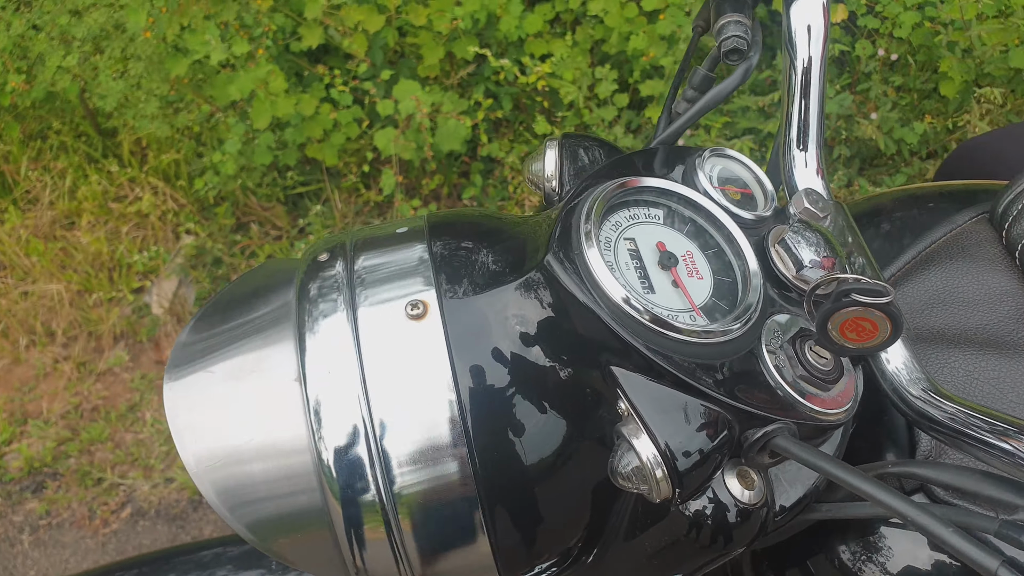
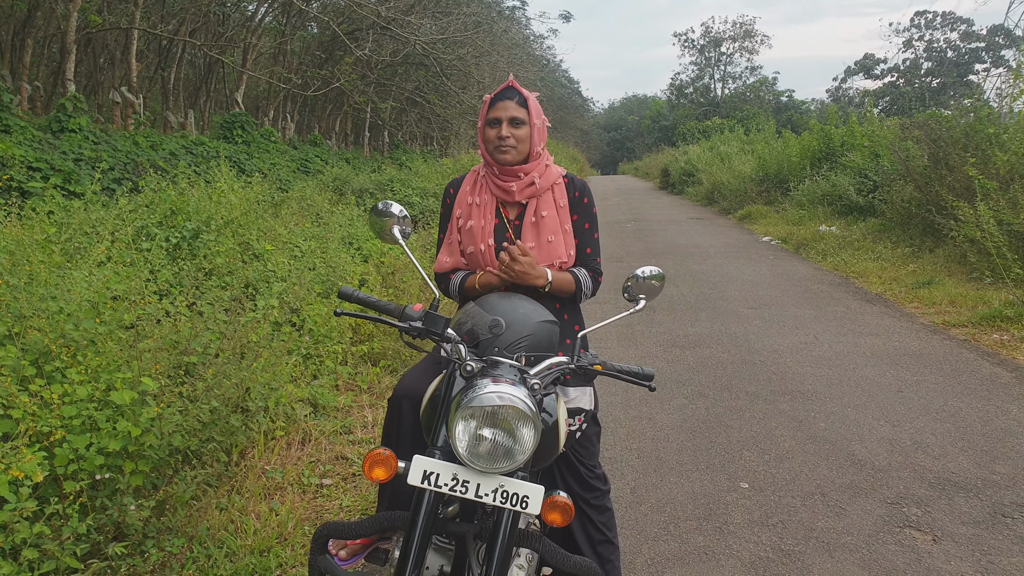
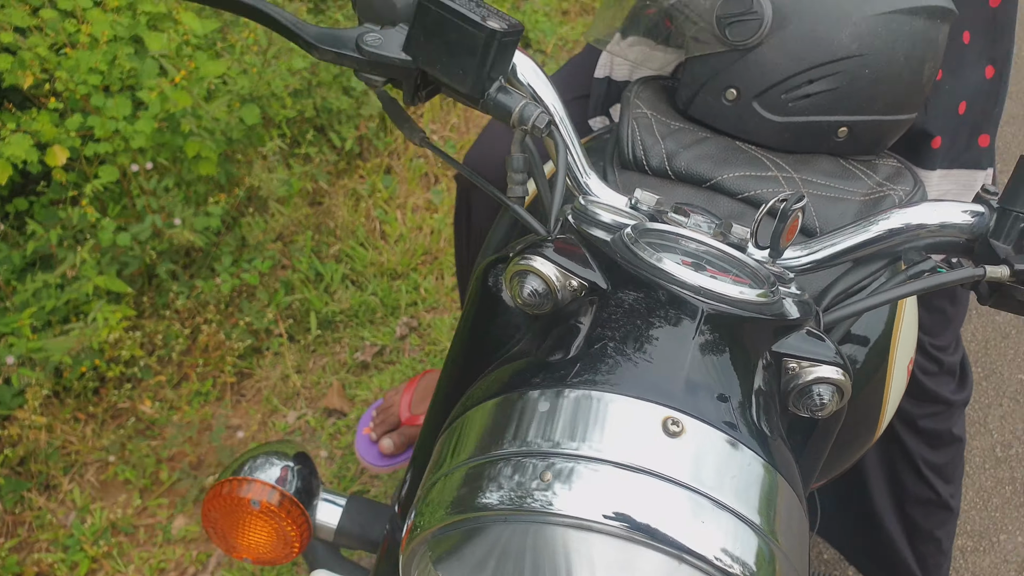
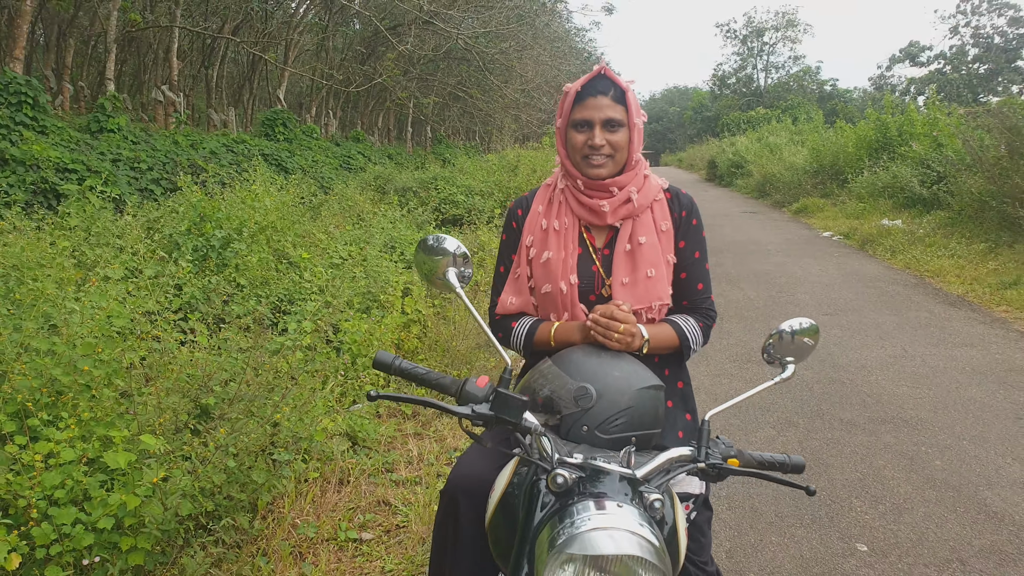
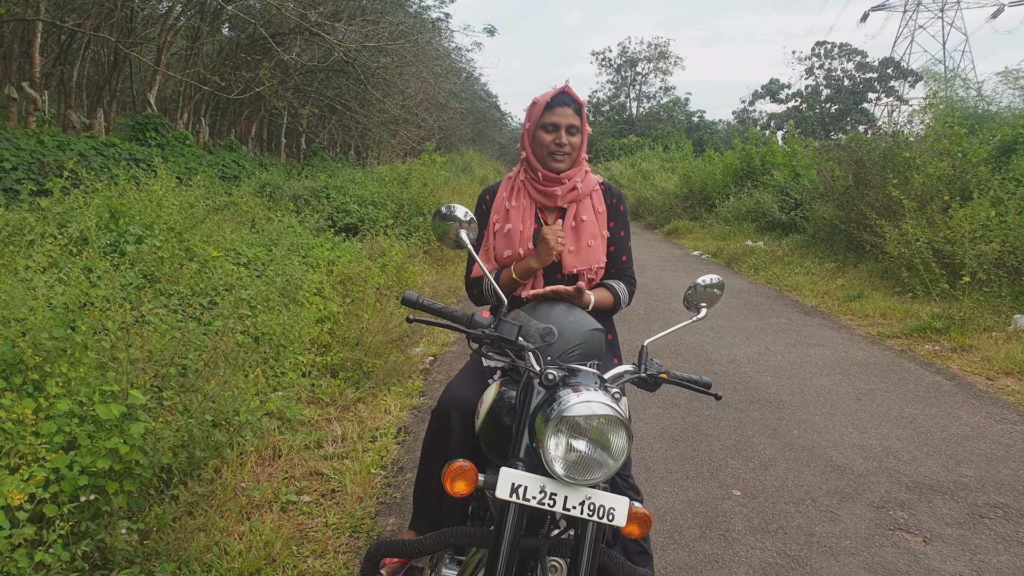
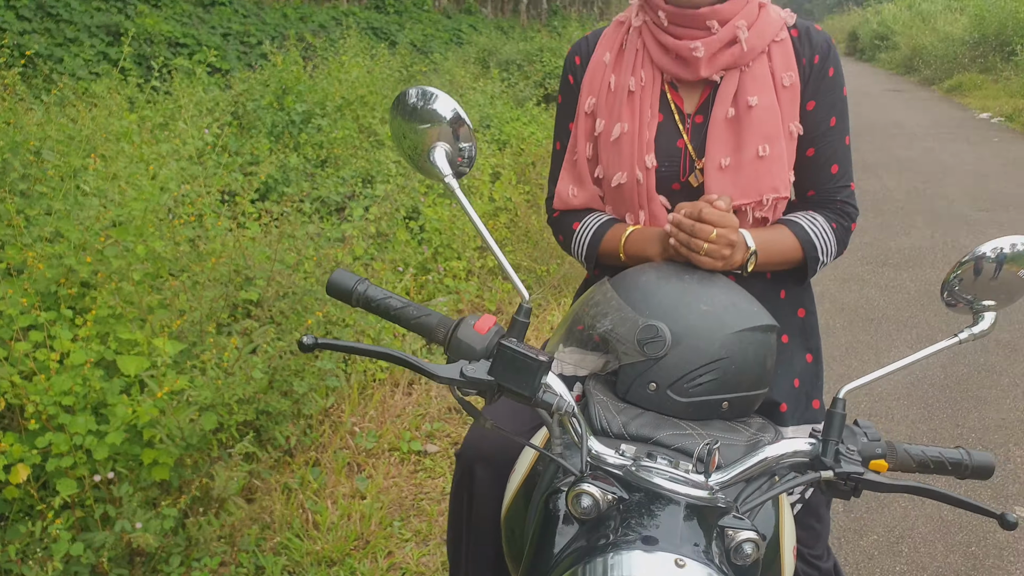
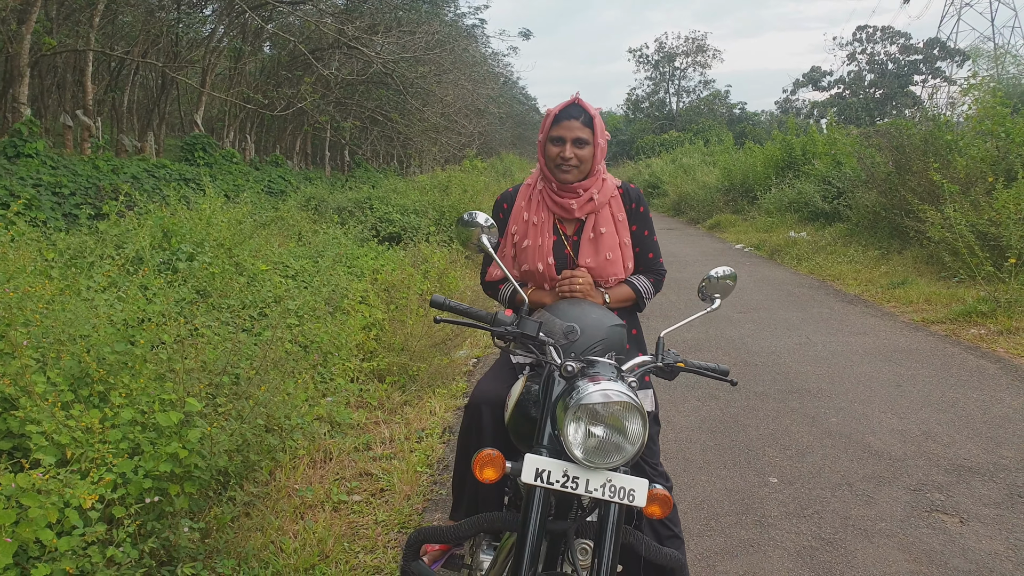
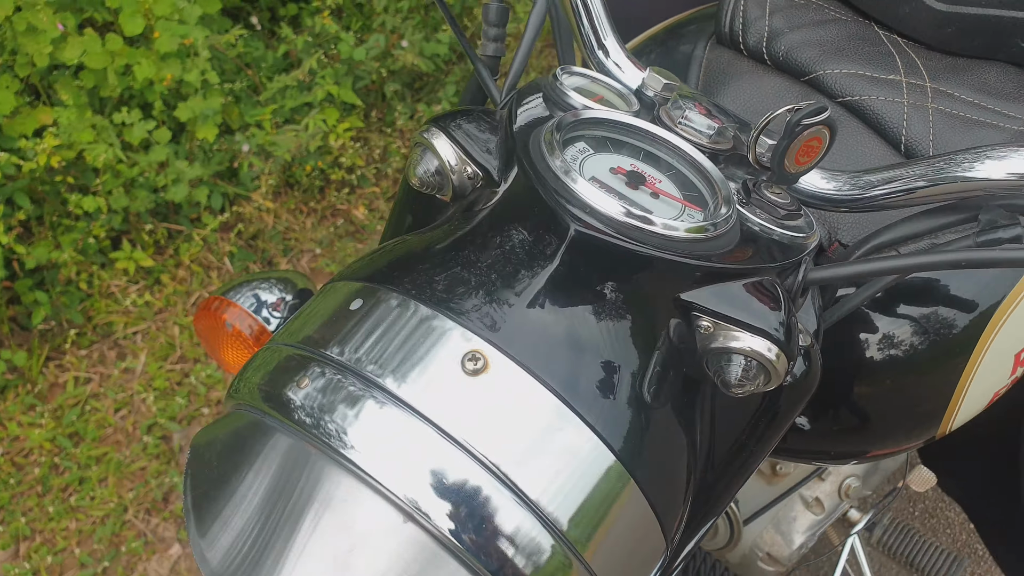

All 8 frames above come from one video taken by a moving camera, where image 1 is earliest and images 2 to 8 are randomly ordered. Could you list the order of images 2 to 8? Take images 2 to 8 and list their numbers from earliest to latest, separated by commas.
8, 3, 6, 4, 5, 2, 7
